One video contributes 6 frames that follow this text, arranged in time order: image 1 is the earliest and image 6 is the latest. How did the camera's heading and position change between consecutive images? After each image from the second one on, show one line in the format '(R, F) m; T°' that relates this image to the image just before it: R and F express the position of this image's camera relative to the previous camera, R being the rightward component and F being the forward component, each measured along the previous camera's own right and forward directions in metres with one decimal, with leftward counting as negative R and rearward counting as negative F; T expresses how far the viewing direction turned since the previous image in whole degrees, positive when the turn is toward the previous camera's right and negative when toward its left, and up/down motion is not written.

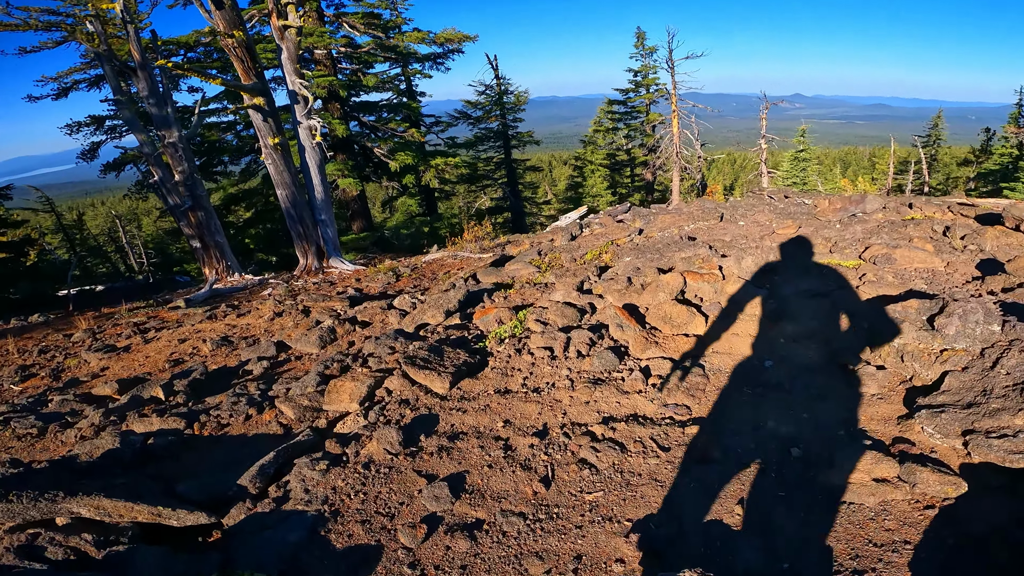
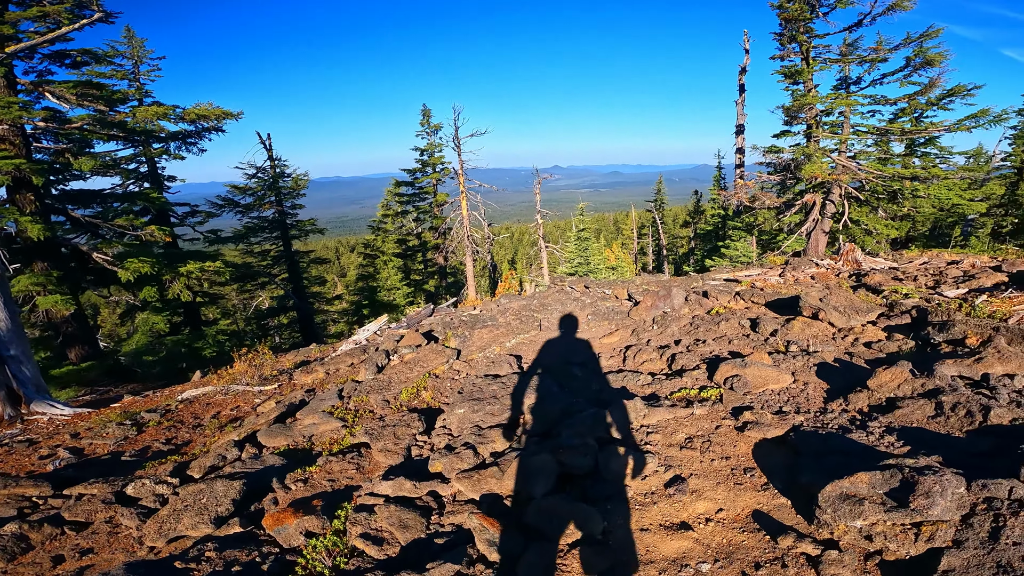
(0.0, +1.5) m; +21°
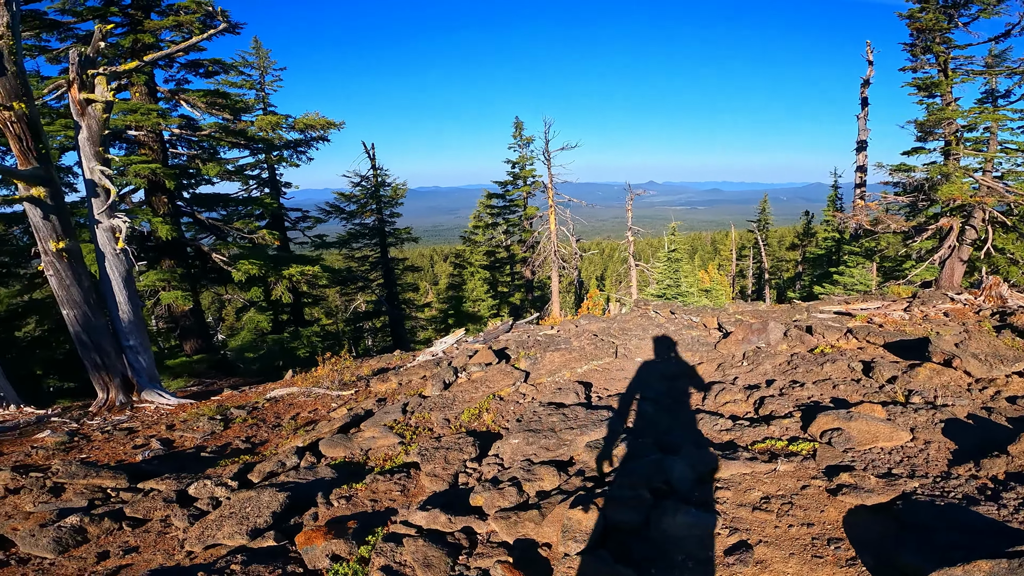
(+0.3, +0.5) m; -9°
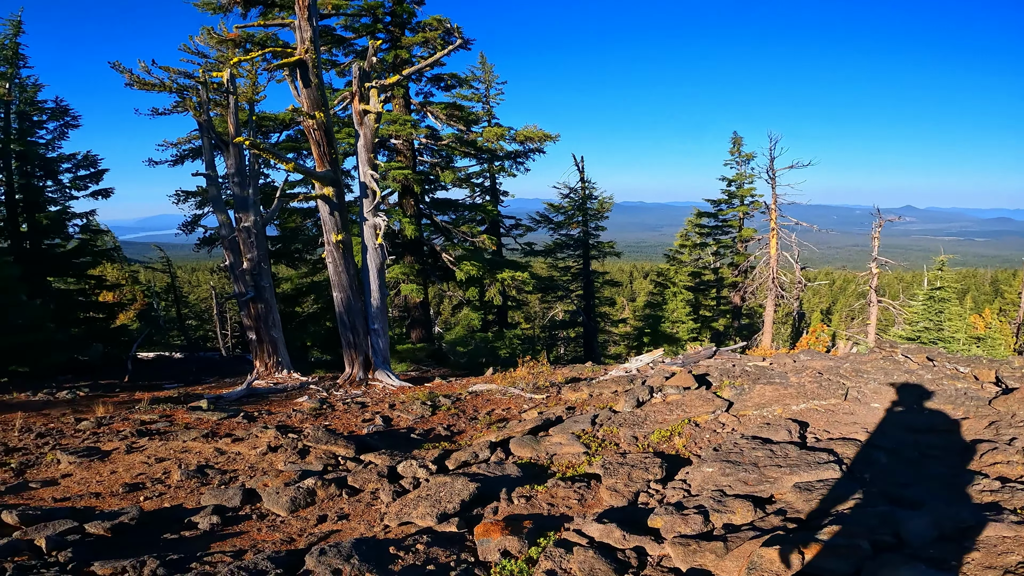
(0.0, +0.1) m; -20°
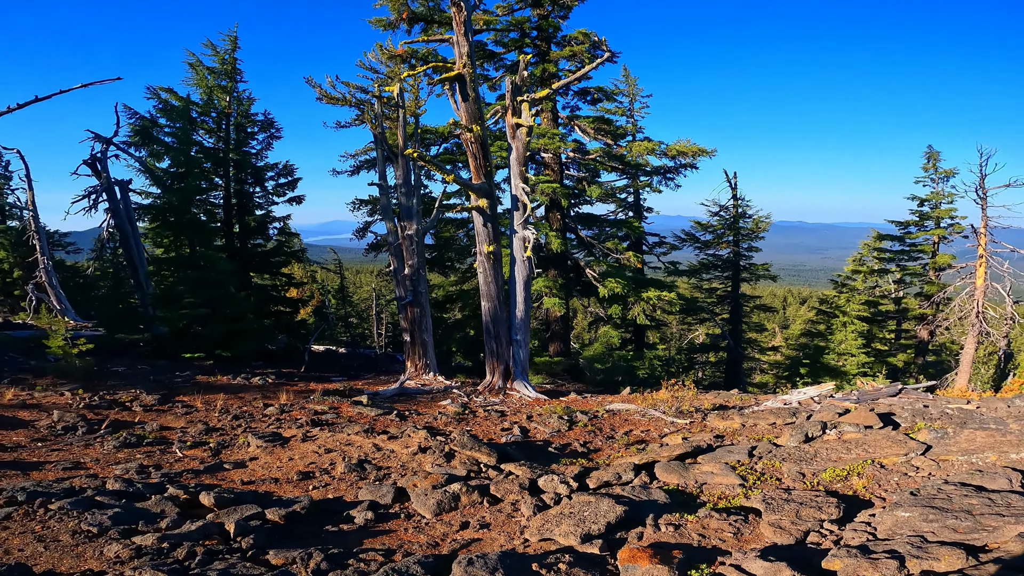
(-0.1, +0.1) m; -14°
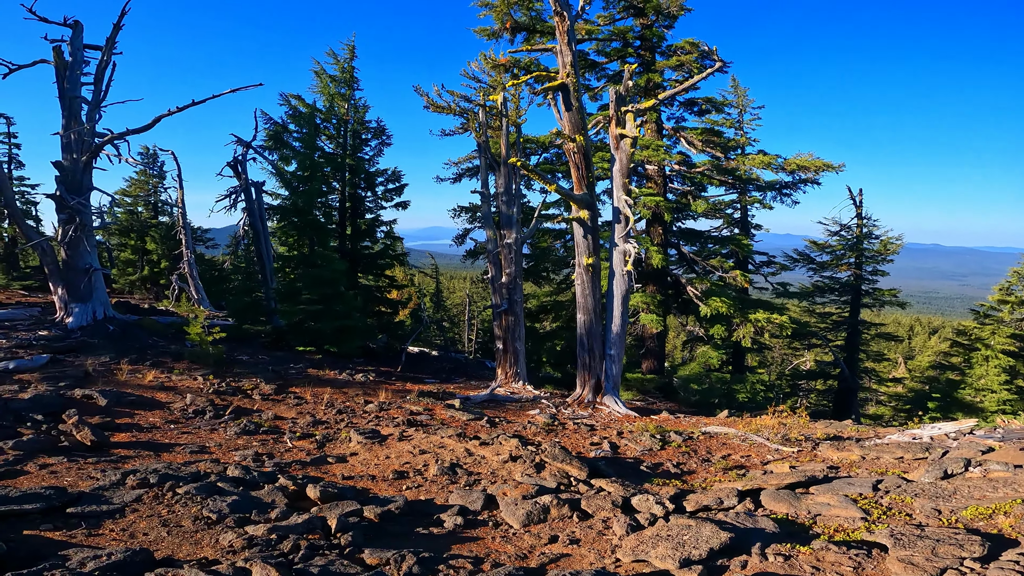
(-0.1, +0.1) m; -9°
